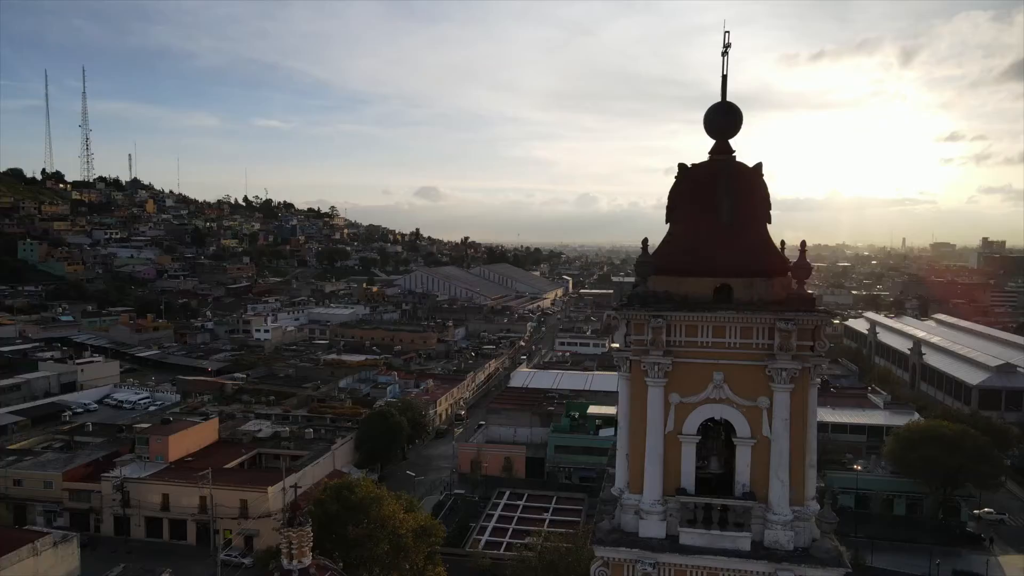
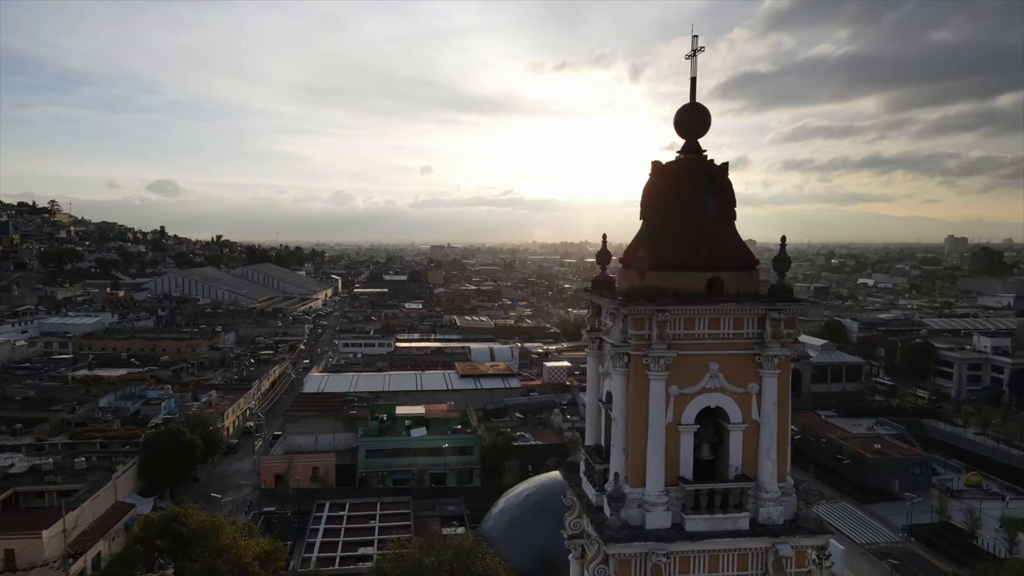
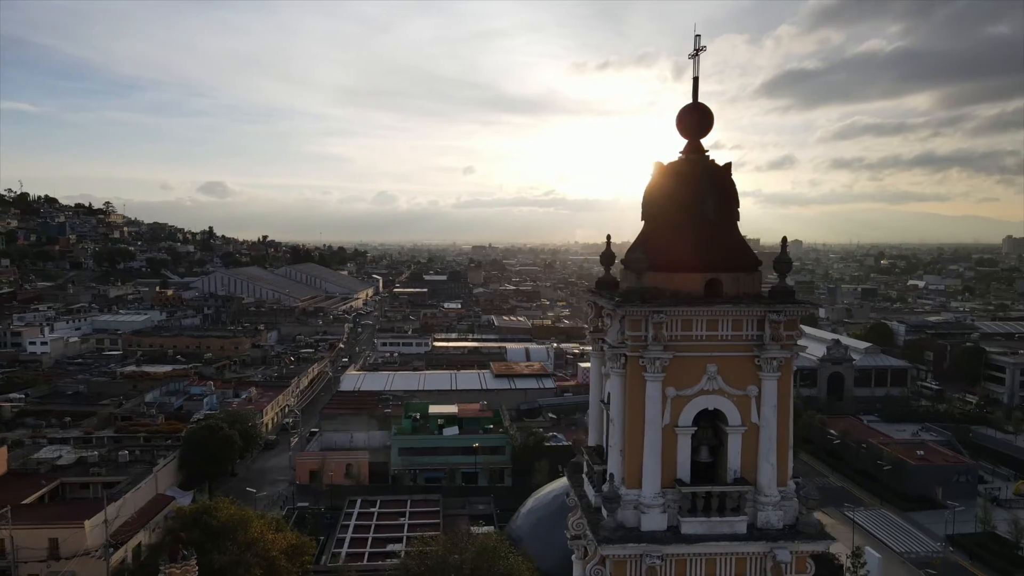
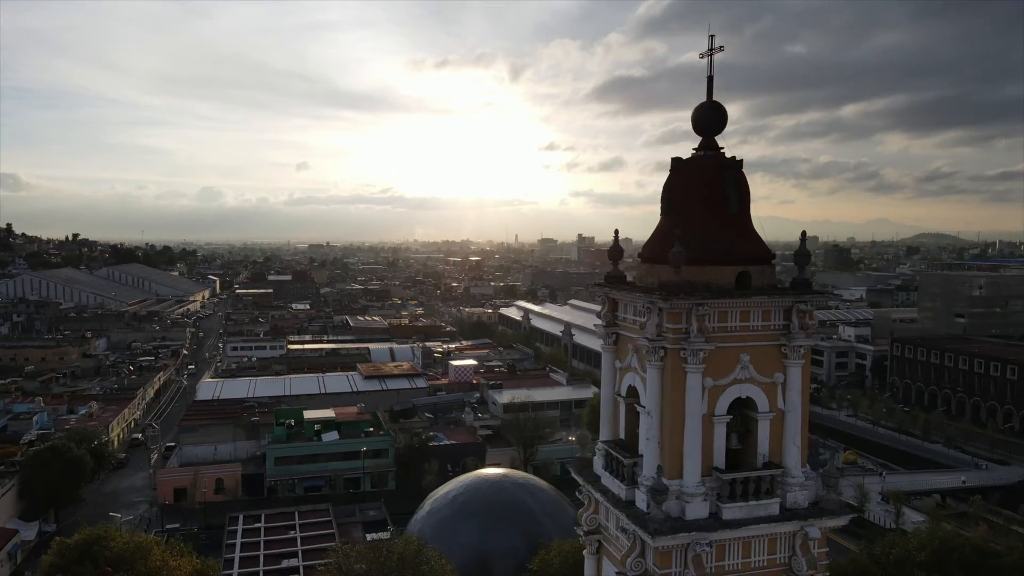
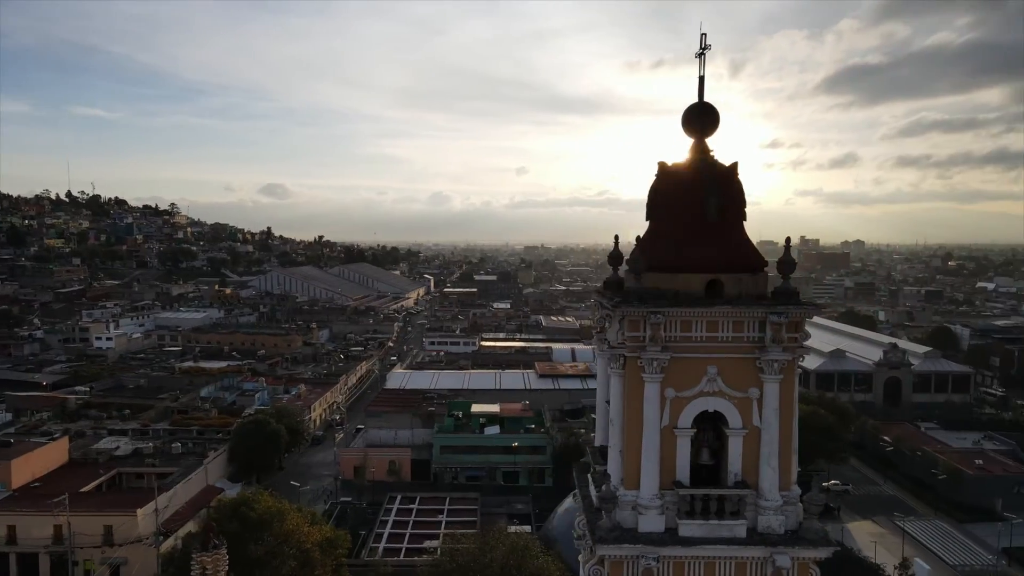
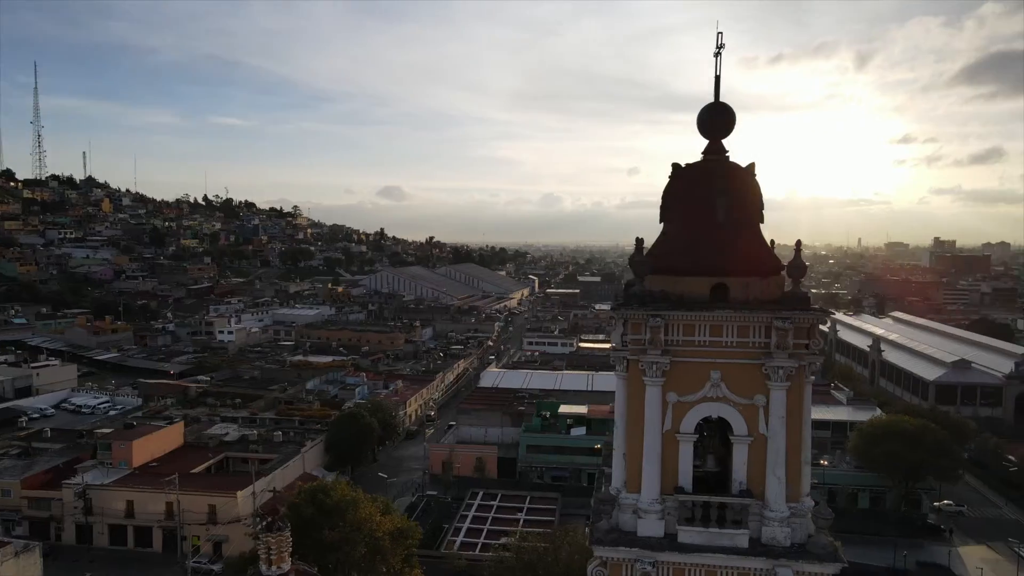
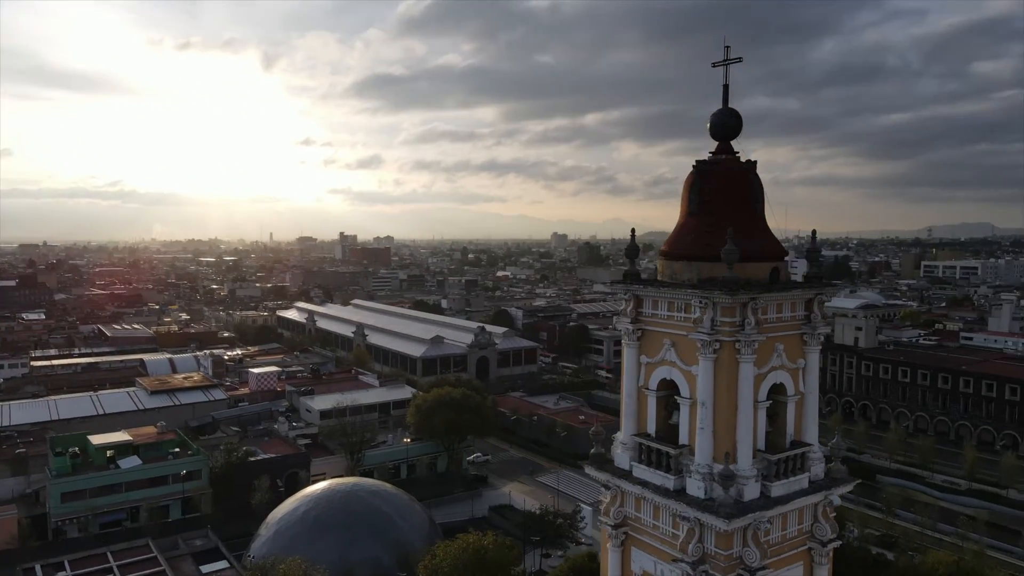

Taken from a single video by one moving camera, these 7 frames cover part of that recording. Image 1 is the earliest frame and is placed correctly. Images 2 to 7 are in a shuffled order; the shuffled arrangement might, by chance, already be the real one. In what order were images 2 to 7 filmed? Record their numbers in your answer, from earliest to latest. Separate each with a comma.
6, 5, 3, 2, 4, 7
